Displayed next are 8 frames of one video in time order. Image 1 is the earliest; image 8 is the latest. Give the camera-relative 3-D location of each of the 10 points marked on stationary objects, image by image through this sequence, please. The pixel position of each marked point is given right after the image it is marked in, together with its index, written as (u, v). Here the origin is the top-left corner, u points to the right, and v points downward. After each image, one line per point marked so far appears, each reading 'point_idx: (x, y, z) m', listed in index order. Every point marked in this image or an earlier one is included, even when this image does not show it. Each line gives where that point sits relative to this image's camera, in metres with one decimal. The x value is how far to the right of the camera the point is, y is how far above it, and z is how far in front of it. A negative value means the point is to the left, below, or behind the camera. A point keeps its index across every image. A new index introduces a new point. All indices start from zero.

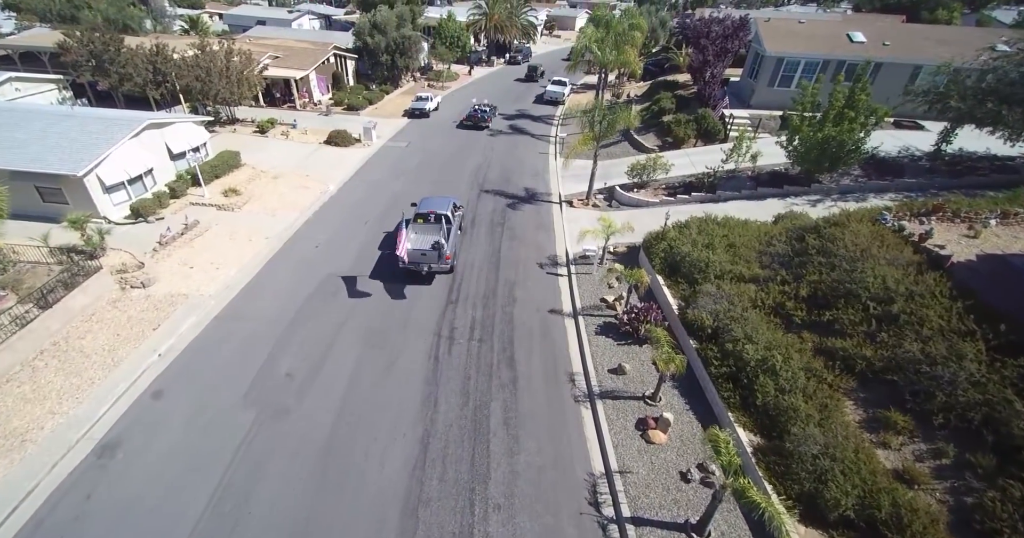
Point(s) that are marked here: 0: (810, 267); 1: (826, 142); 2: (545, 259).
0: (+8.5, 0.0, +13.6) m
1: (+12.9, +5.1, +19.7) m
2: (+1.3, +0.4, +19.1) m
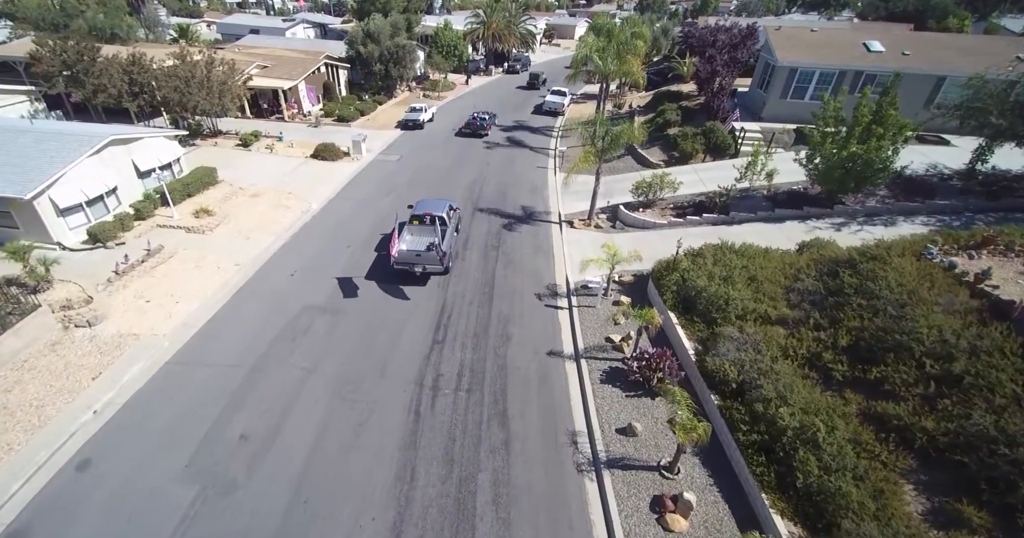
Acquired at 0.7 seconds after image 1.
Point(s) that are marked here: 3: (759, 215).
0: (+8.3, -1.0, +11.8) m
1: (+12.7, +4.0, +18.0) m
2: (+1.2, -0.7, +17.3) m
3: (+10.3, +2.2, +19.8) m
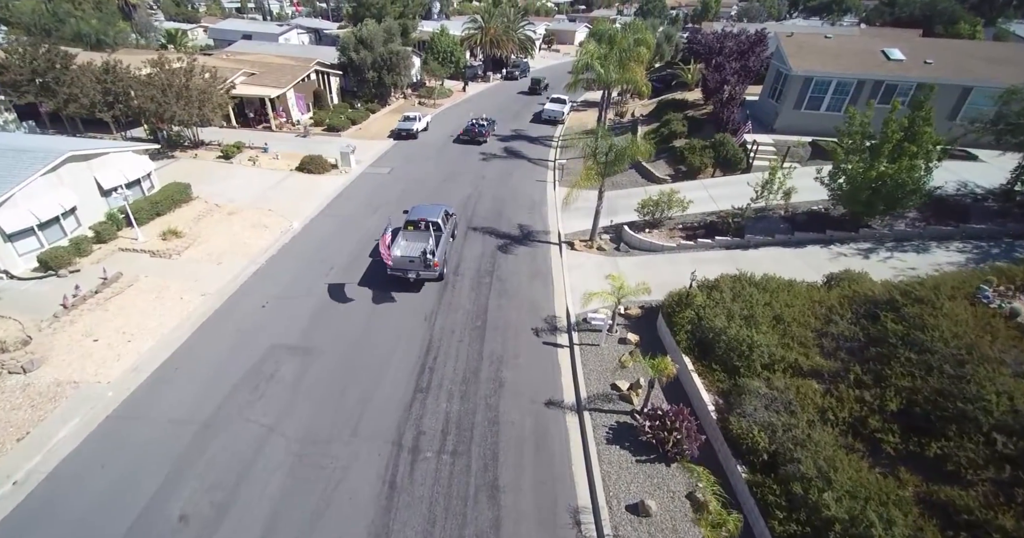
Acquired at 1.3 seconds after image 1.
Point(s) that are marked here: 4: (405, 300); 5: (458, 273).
0: (+8.1, -2.0, +10.1) m
1: (+12.6, +2.9, +16.3) m
2: (+1.0, -1.7, +15.7) m
3: (+10.1, +1.2, +18.2) m
4: (-3.7, -1.1, +16.5) m
5: (-2.1, -0.2, +18.4) m
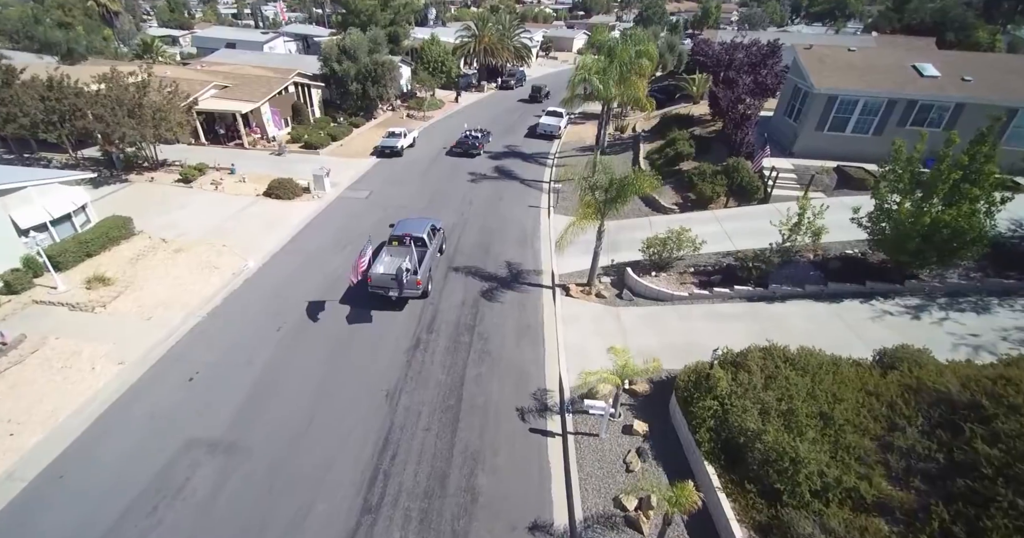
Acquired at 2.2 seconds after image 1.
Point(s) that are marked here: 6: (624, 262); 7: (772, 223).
0: (+7.6, -3.8, +7.4) m
1: (+12.0, +1.1, +13.7) m
2: (+0.5, -3.5, +12.9) m
3: (+9.6, -0.7, +15.5) m
4: (-4.3, -2.8, +13.7) m
5: (-2.6, -2.0, +15.7) m
6: (+4.4, +0.3, +19.0) m
7: (+10.4, +1.8, +19.3) m
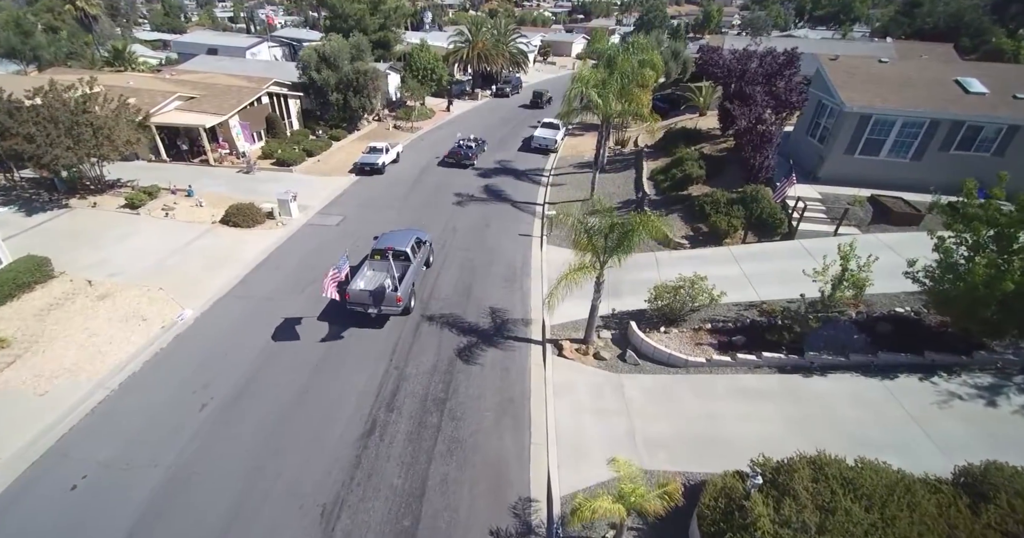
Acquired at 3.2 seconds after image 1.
0: (+7.0, -5.5, +4.6) m
1: (+11.5, -0.6, +10.8) m
2: (-0.1, -5.2, +10.1) m
3: (+9.0, -2.4, +12.7) m
4: (-4.8, -4.5, +10.9) m
5: (-3.2, -3.7, +12.8) m
6: (+3.9, -1.4, +16.2) m
7: (+9.9, +0.1, +16.5) m
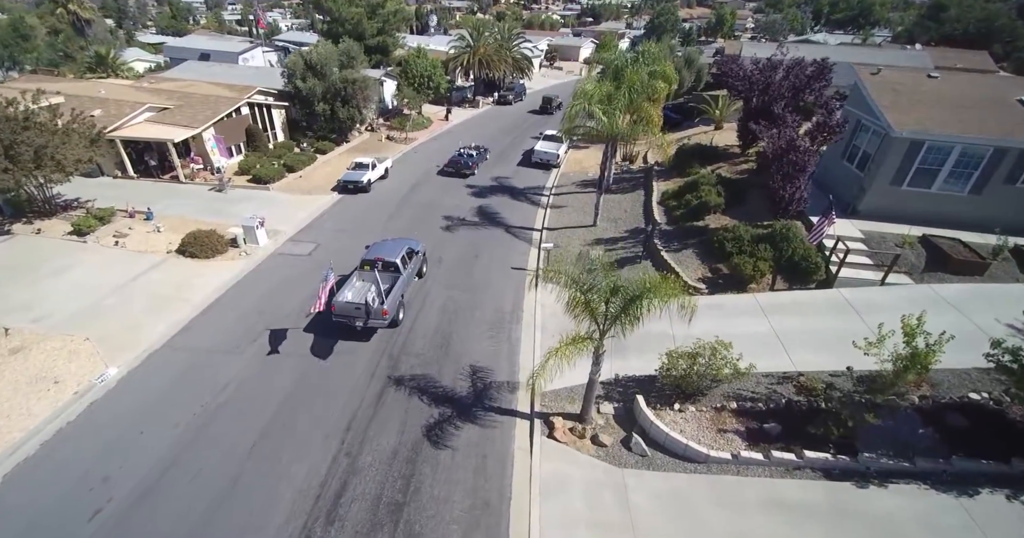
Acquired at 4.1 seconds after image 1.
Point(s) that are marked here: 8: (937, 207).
0: (+6.3, -7.1, +1.8) m
1: (+10.9, -2.3, +8.0) m
2: (-0.7, -6.8, +7.4) m
3: (+8.4, -4.0, +9.9) m
4: (-5.4, -6.1, +8.3) m
5: (-3.8, -5.2, +10.2) m
6: (+3.4, -3.1, +13.5) m
7: (+9.4, -1.6, +13.7) m
8: (+14.8, +2.2, +16.6) m
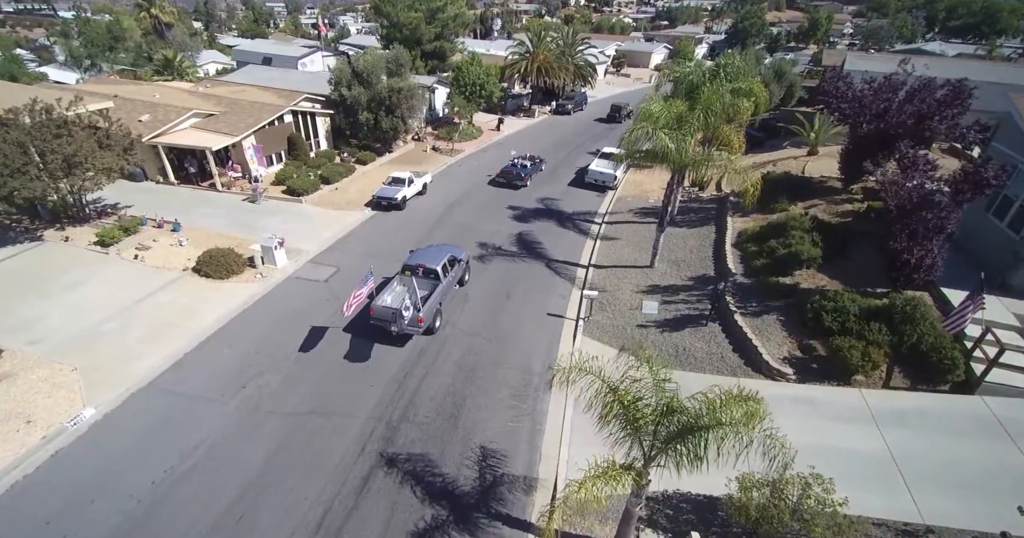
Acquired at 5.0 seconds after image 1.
0: (+5.1, -8.9, -1.7) m
1: (+10.6, -4.5, +4.0) m
2: (-1.3, -8.2, +4.7) m
3: (+8.3, -6.1, +6.1) m
4: (-5.8, -7.2, +6.1) m
5: (-3.9, -6.5, +7.8) m
6: (+3.7, -4.9, +10.3) m
7: (+9.8, -3.8, +9.8) m
8: (+15.7, -0.3, +12.1) m
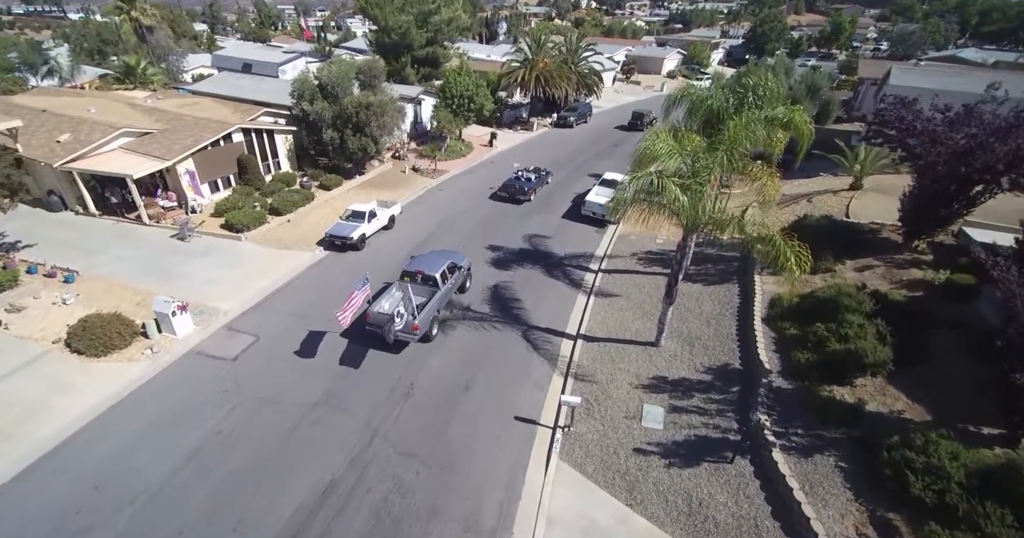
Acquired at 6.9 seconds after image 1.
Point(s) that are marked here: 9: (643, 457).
0: (+3.3, -11.3, -6.1) m
1: (+9.1, -6.9, -0.5) m
2: (-2.9, -10.5, +0.4) m
3: (+6.7, -8.6, +1.7) m
4: (-7.3, -9.5, +1.9) m
5: (-5.4, -8.8, +3.6) m
6: (+2.3, -7.3, +5.9) m
7: (+8.4, -6.2, +5.3) m
8: (+14.4, -2.9, +7.5) m
9: (+3.0, -4.3, +11.1) m
